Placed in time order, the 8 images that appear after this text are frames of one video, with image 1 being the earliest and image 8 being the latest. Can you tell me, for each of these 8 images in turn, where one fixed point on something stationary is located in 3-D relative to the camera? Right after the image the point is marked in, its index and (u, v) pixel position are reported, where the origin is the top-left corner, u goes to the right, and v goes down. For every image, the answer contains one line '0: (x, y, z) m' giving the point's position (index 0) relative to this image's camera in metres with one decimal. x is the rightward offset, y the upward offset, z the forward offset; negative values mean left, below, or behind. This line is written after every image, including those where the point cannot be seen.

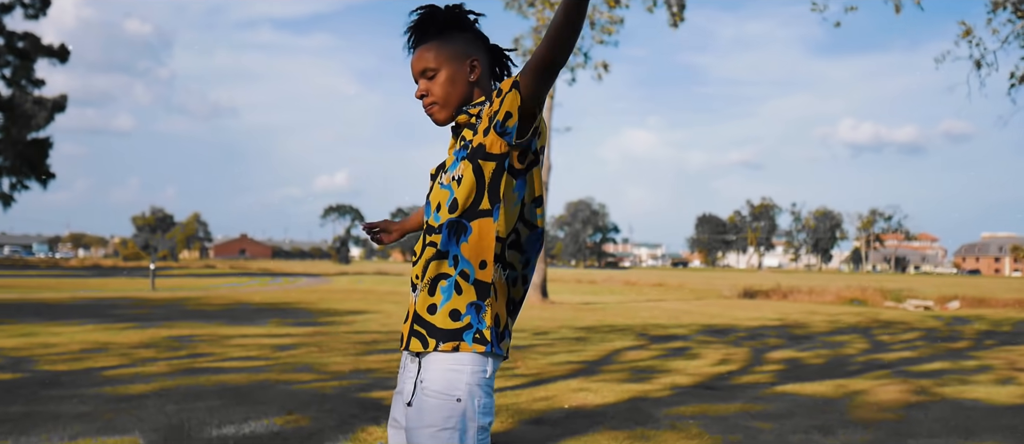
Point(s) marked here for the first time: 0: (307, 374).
0: (-1.9, -1.5, +7.8) m
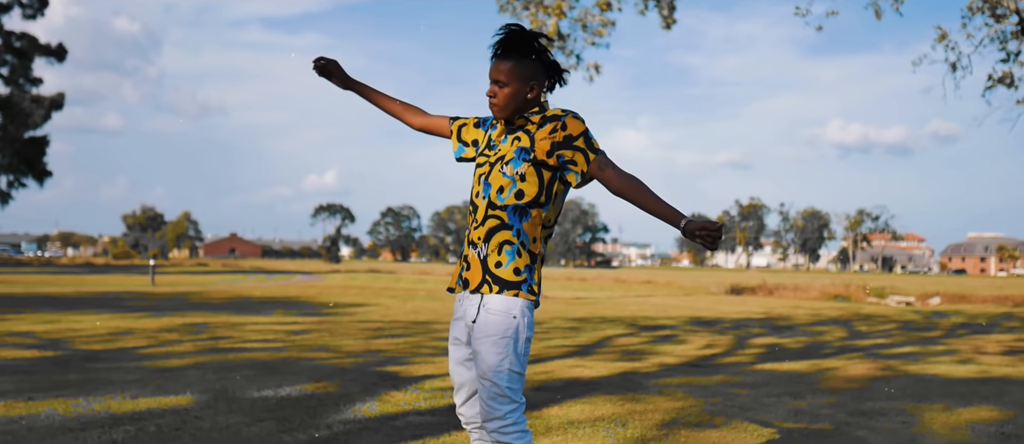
0: (-1.9, -1.4, +8.4) m
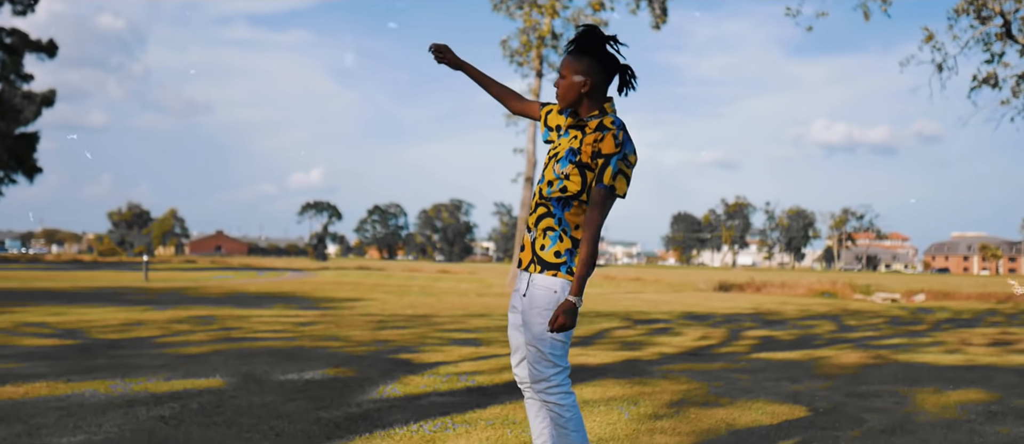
0: (-1.9, -1.3, +8.7) m
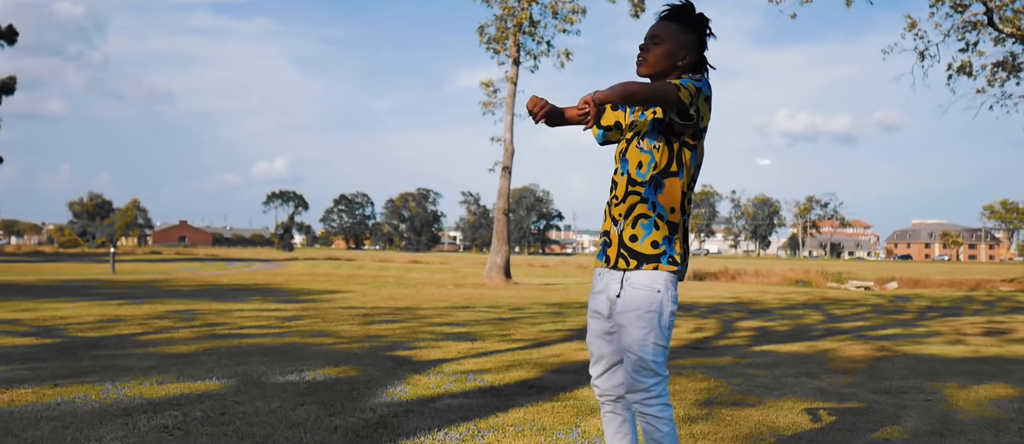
0: (-1.9, -1.2, +8.4) m
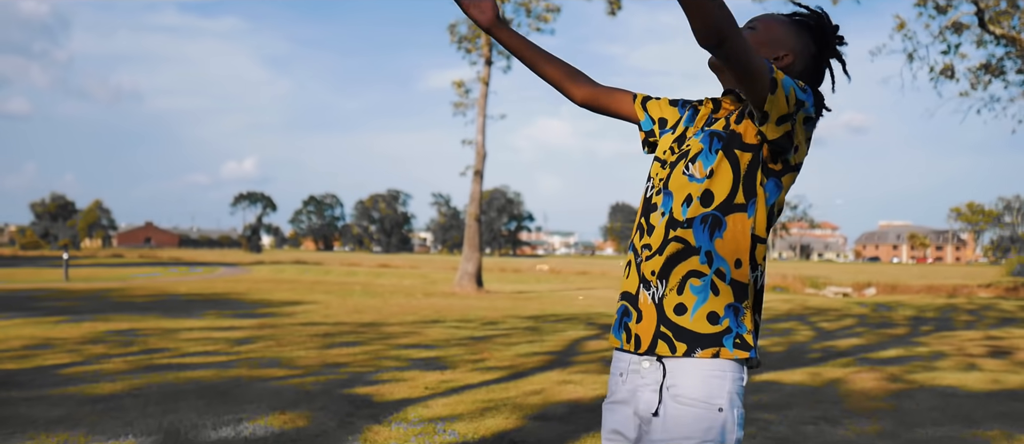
0: (-2.1, -1.4, +7.4) m
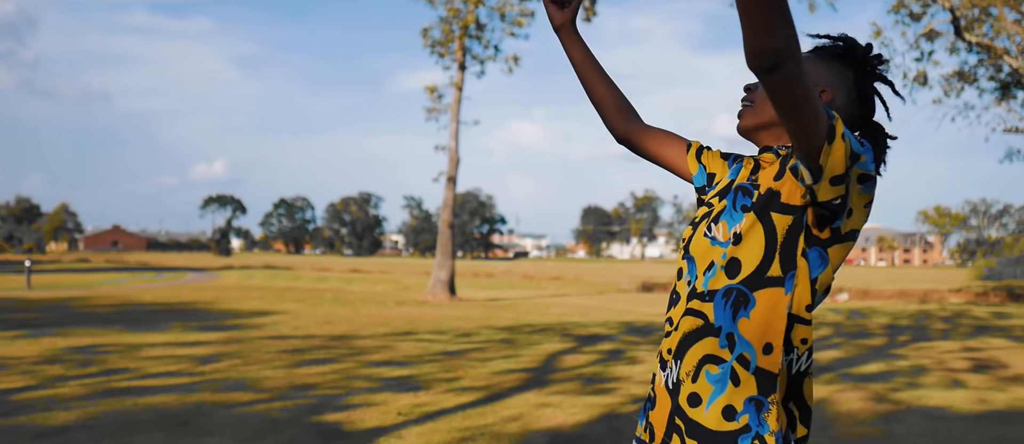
0: (-2.3, -1.5, +7.1) m
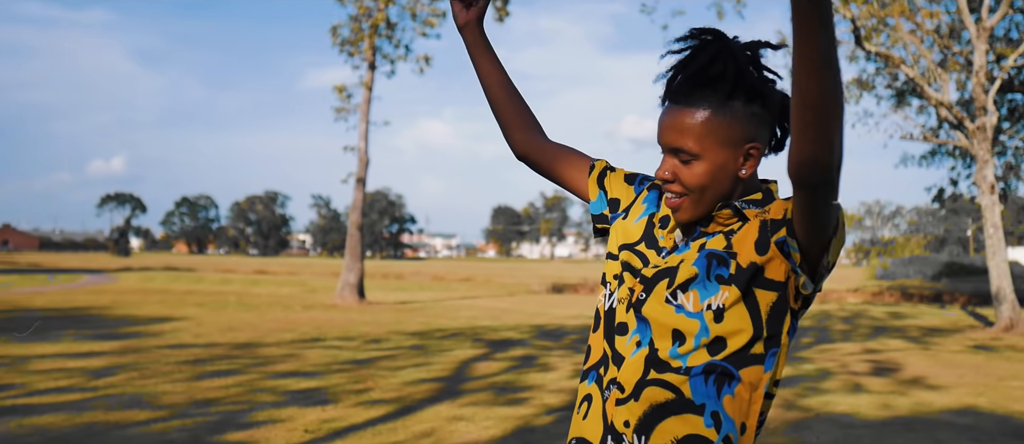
0: (-3.1, -1.5, +6.6) m
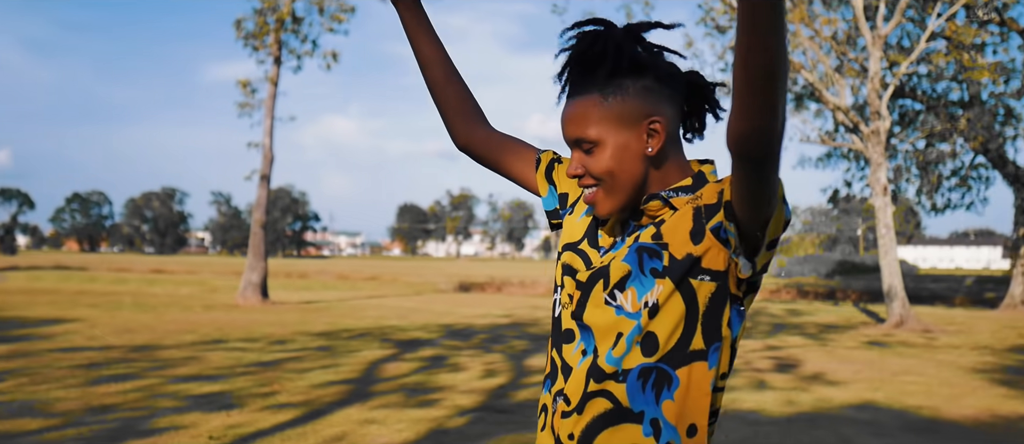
0: (-3.7, -1.5, +6.2) m
